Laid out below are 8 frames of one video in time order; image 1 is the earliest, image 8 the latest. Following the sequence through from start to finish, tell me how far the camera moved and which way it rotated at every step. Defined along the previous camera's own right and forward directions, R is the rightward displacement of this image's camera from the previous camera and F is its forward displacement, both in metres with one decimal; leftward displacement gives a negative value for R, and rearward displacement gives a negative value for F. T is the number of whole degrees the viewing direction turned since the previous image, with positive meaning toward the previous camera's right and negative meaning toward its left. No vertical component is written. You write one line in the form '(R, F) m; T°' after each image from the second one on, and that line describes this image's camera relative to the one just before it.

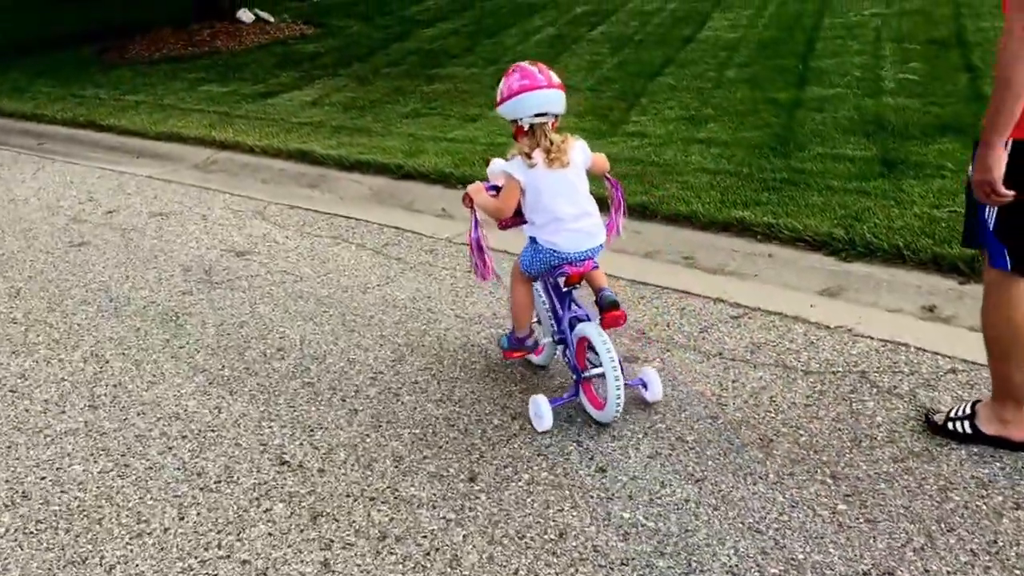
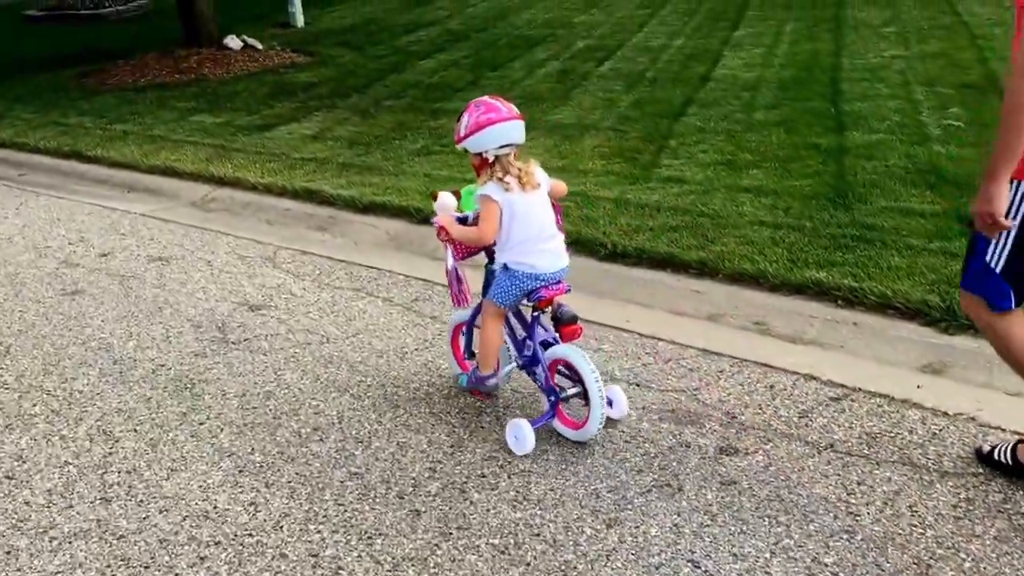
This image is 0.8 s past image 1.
(-0.3, +0.5) m; +2°
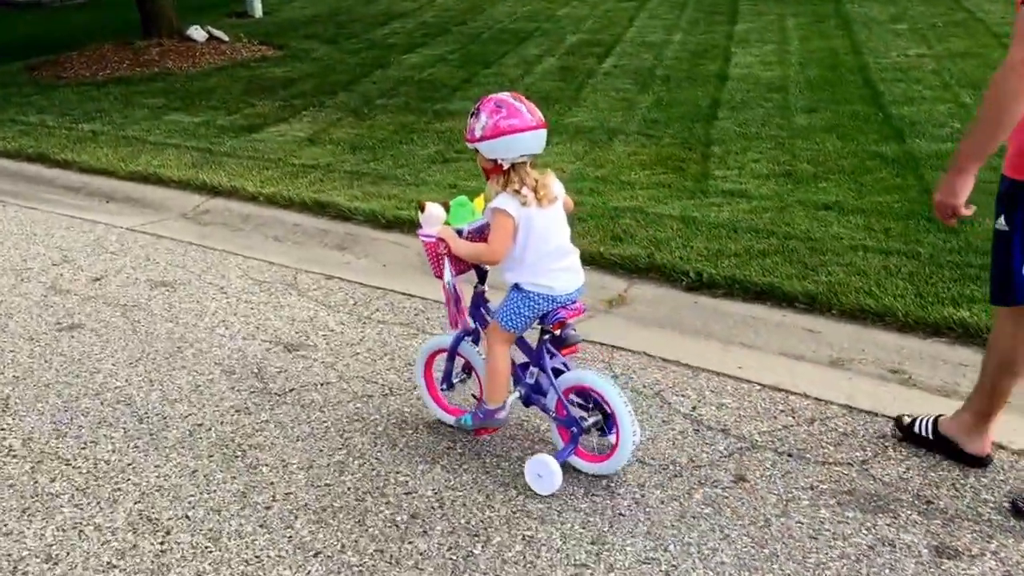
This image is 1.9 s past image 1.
(-0.5, +0.6) m; +3°
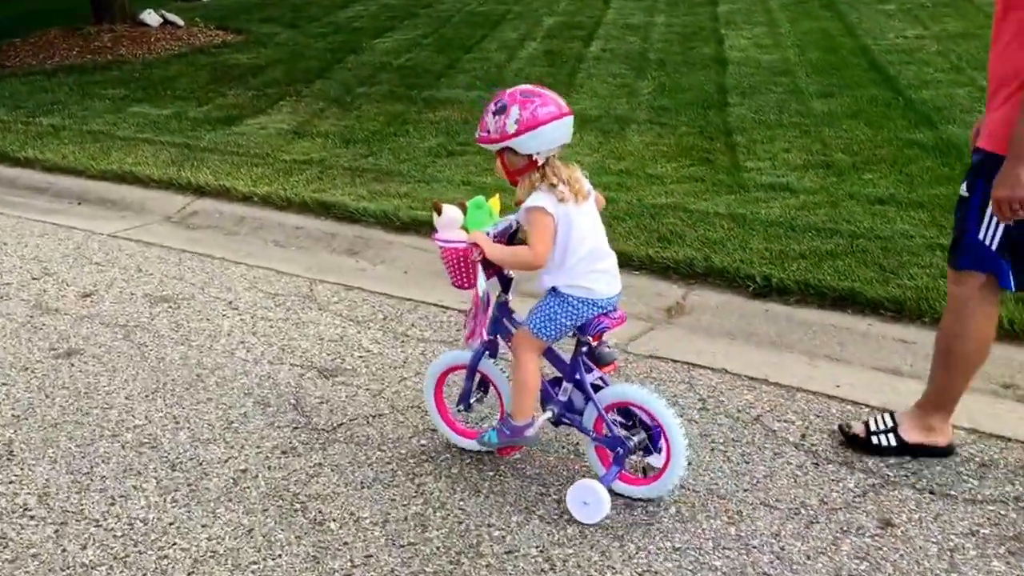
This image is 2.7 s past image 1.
(-0.4, +0.4) m; +3°
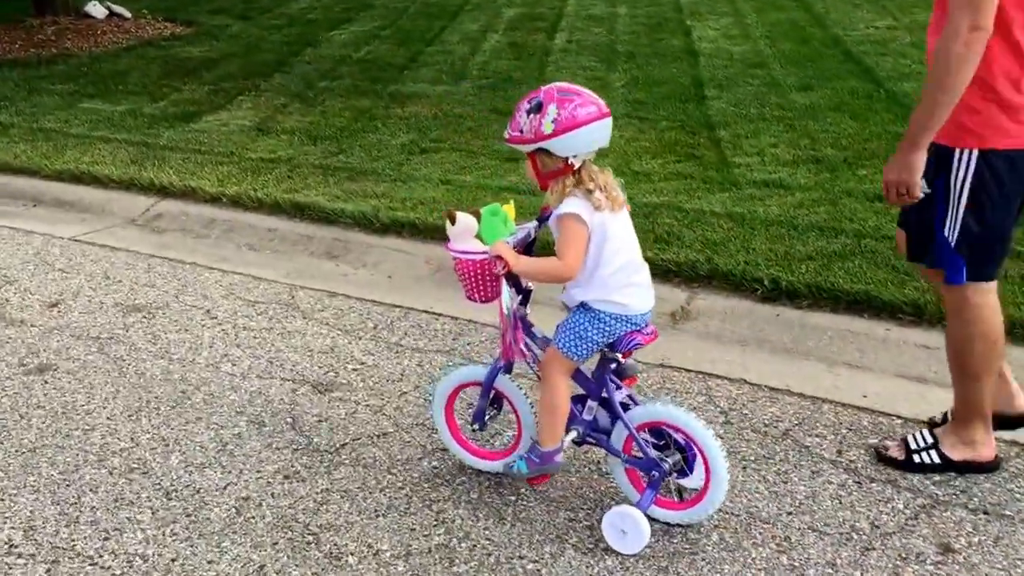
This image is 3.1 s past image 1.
(-0.2, +0.2) m; +3°
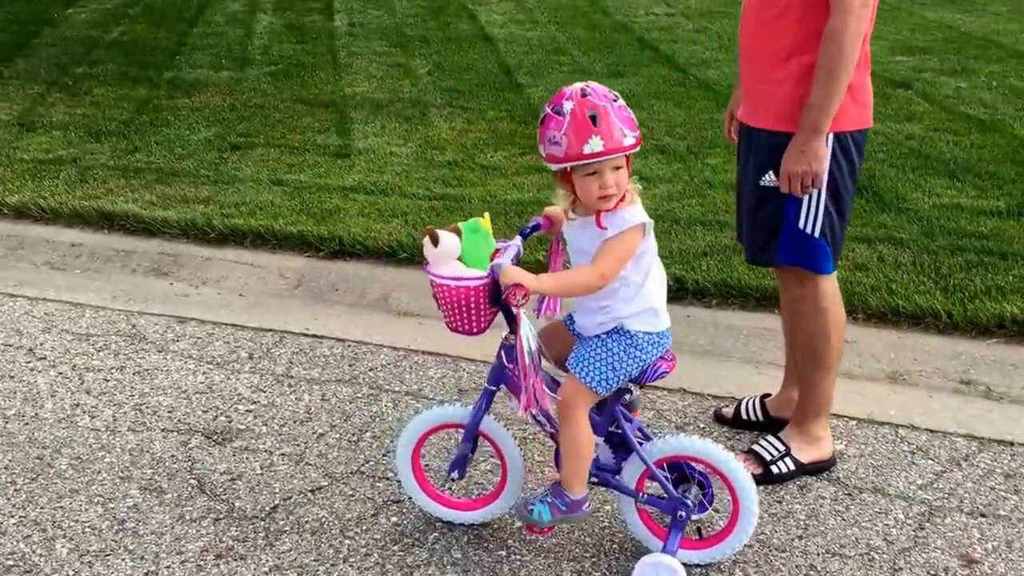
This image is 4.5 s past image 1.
(-0.5, +0.4) m; +14°
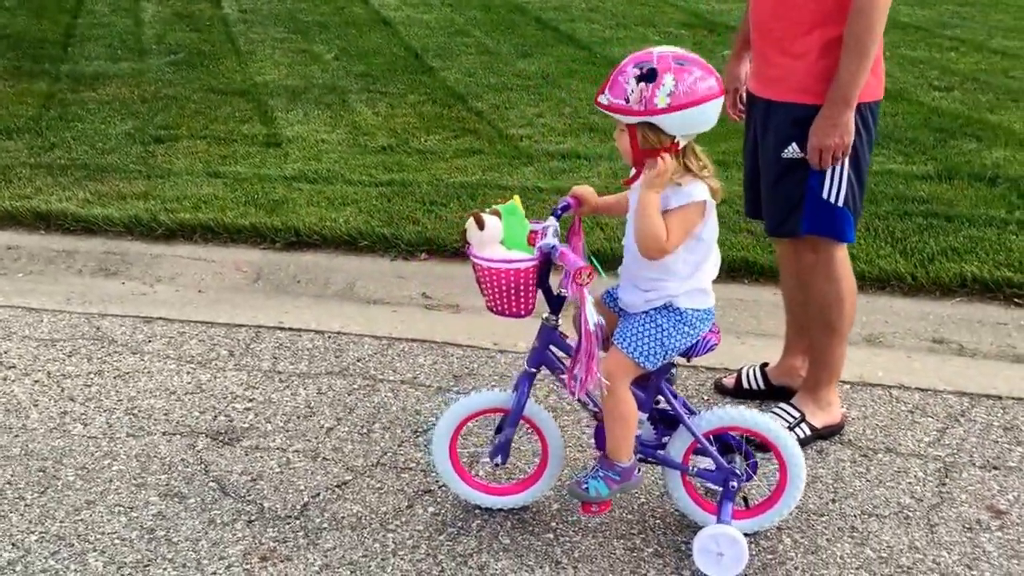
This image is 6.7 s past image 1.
(-0.4, 0.0) m; +7°
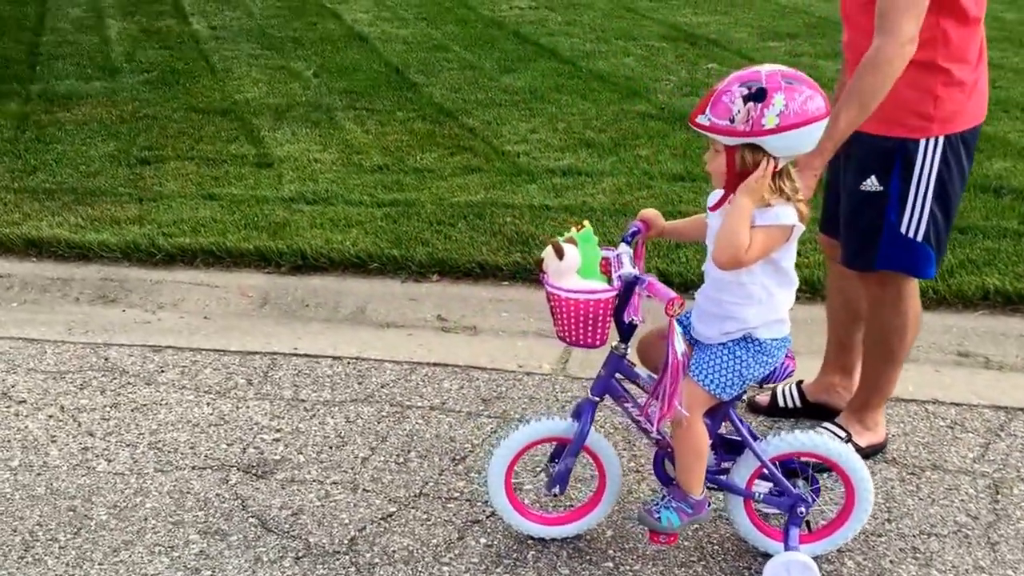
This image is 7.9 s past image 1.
(-0.2, +0.1) m; +3°
